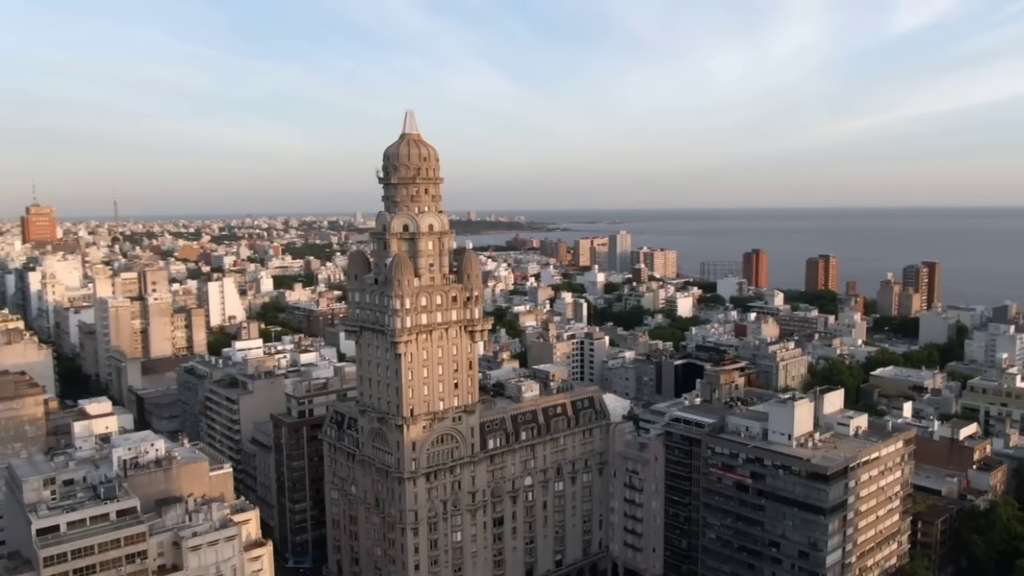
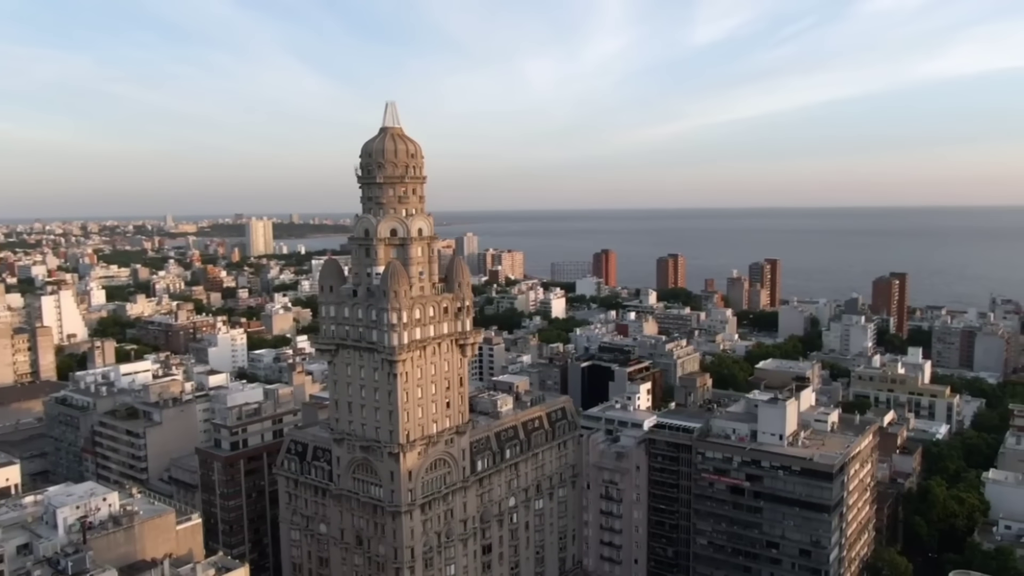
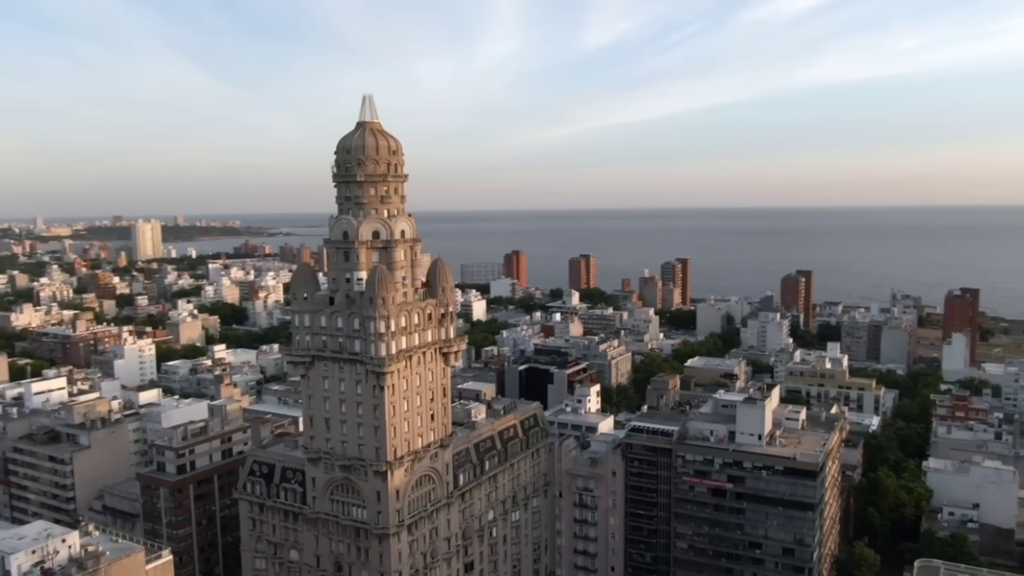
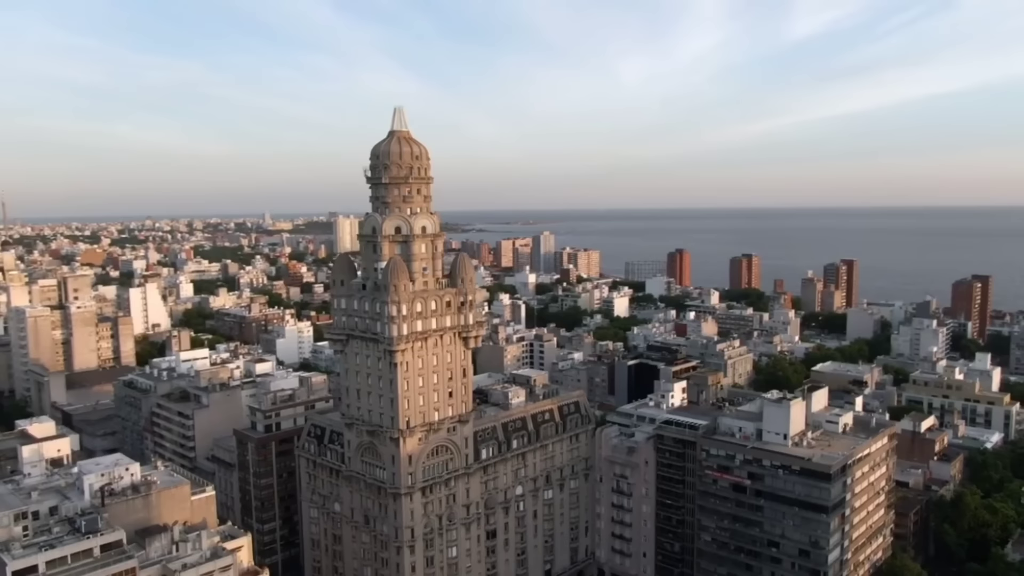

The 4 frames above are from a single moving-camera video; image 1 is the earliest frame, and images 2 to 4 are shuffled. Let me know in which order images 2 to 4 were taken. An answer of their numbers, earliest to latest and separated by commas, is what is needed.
4, 2, 3
